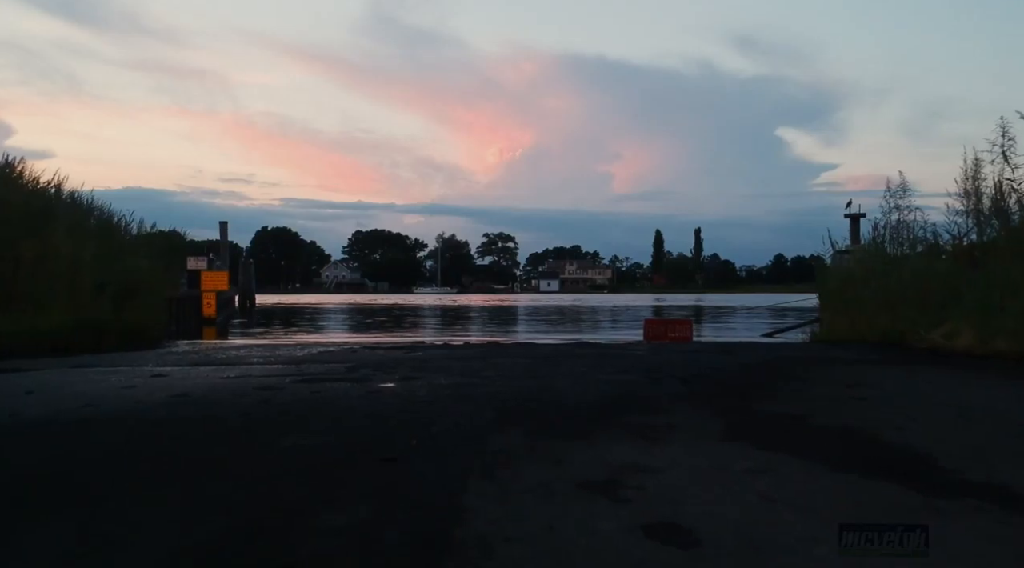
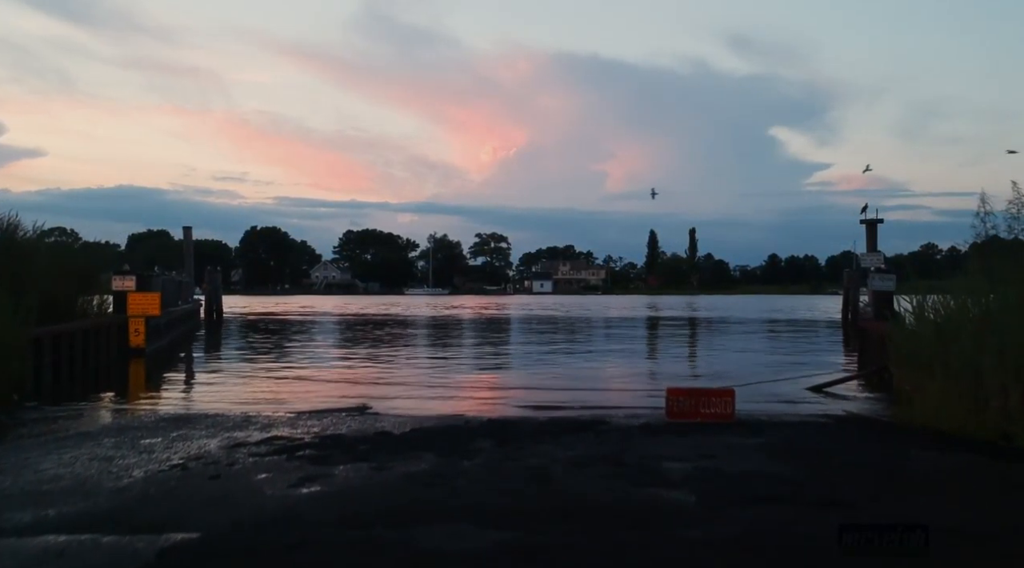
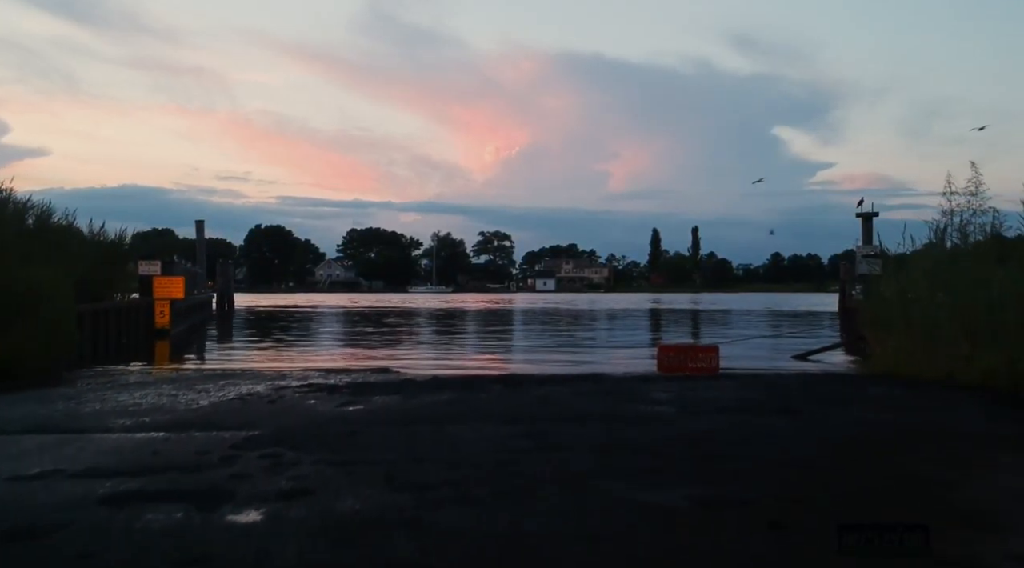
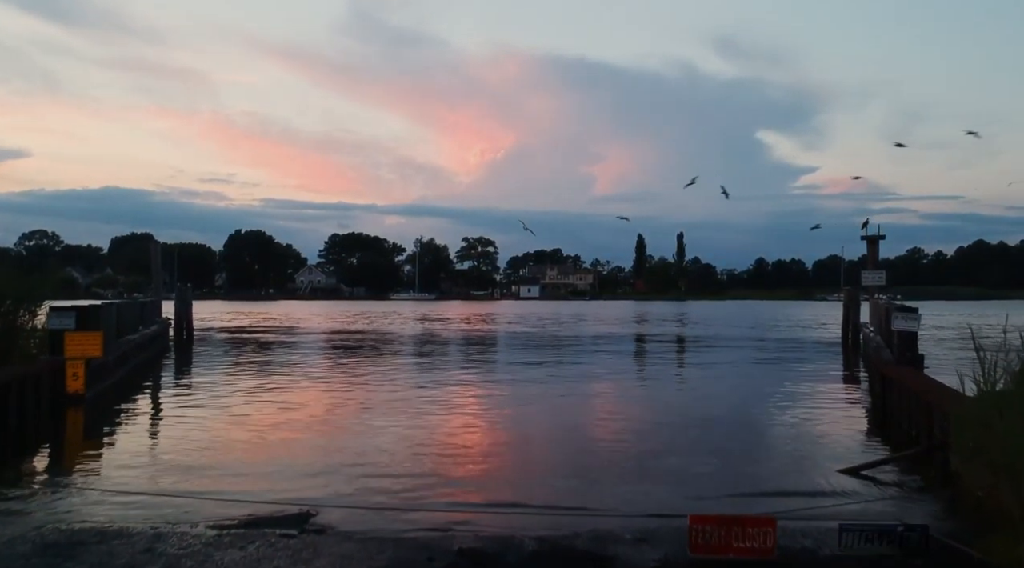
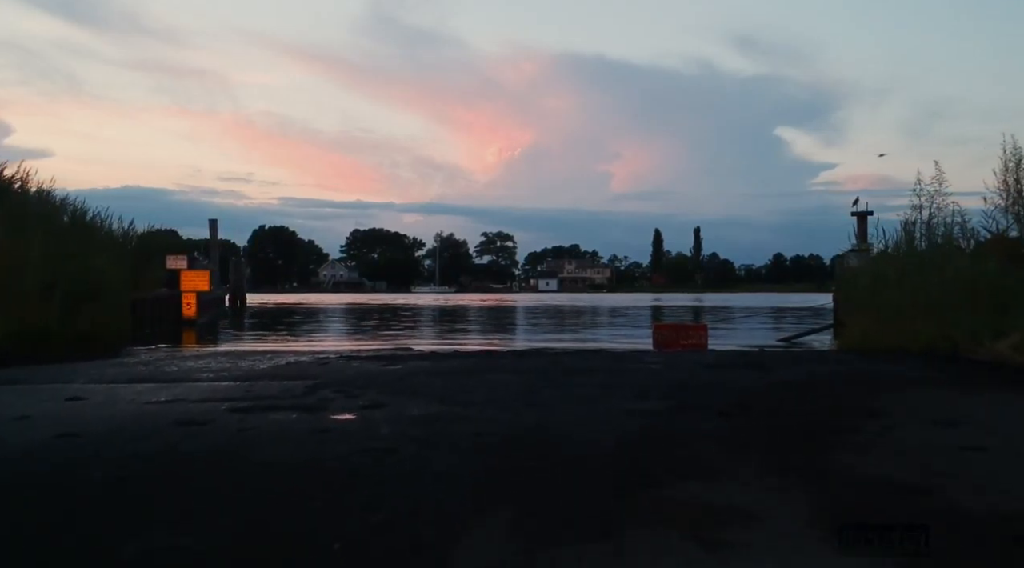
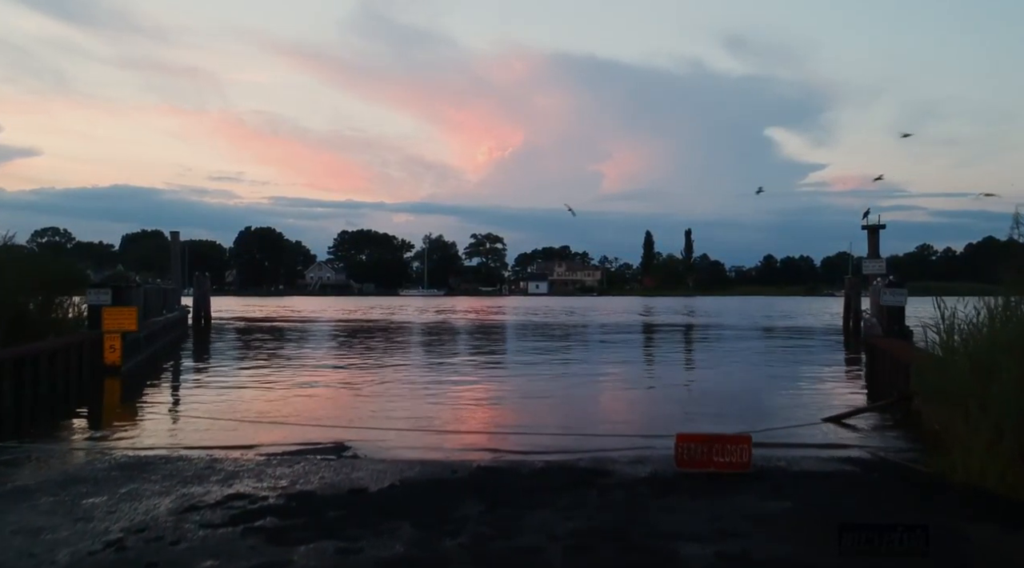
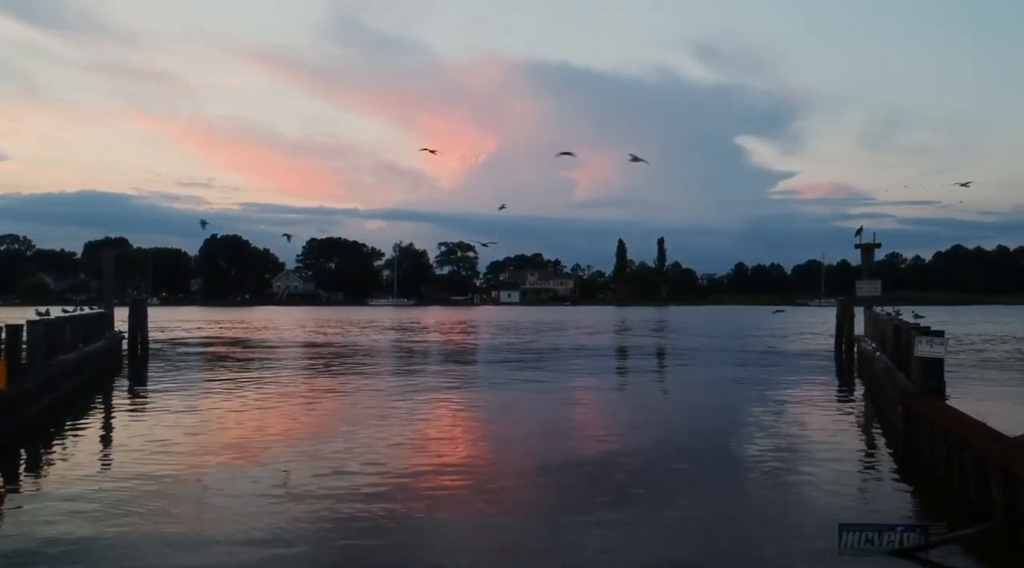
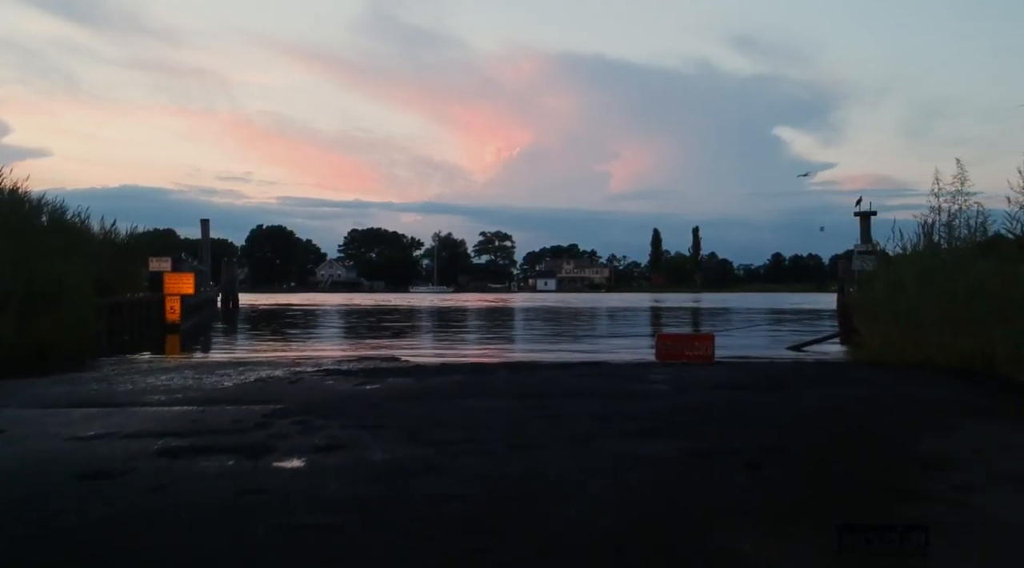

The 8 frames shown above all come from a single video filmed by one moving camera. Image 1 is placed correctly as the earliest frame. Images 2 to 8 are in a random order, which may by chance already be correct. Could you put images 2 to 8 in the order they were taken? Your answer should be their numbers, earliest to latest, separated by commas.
5, 8, 3, 2, 6, 4, 7
